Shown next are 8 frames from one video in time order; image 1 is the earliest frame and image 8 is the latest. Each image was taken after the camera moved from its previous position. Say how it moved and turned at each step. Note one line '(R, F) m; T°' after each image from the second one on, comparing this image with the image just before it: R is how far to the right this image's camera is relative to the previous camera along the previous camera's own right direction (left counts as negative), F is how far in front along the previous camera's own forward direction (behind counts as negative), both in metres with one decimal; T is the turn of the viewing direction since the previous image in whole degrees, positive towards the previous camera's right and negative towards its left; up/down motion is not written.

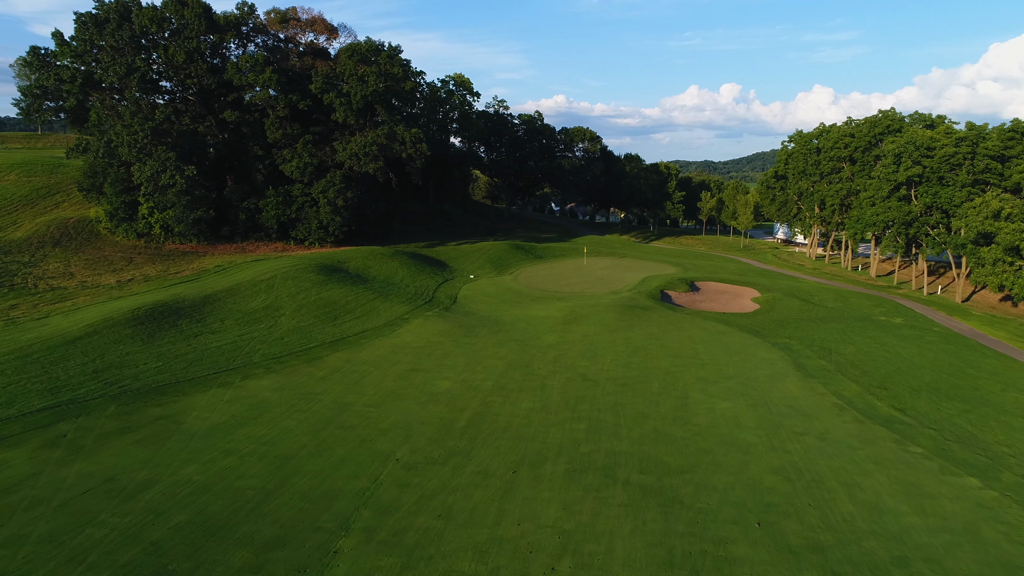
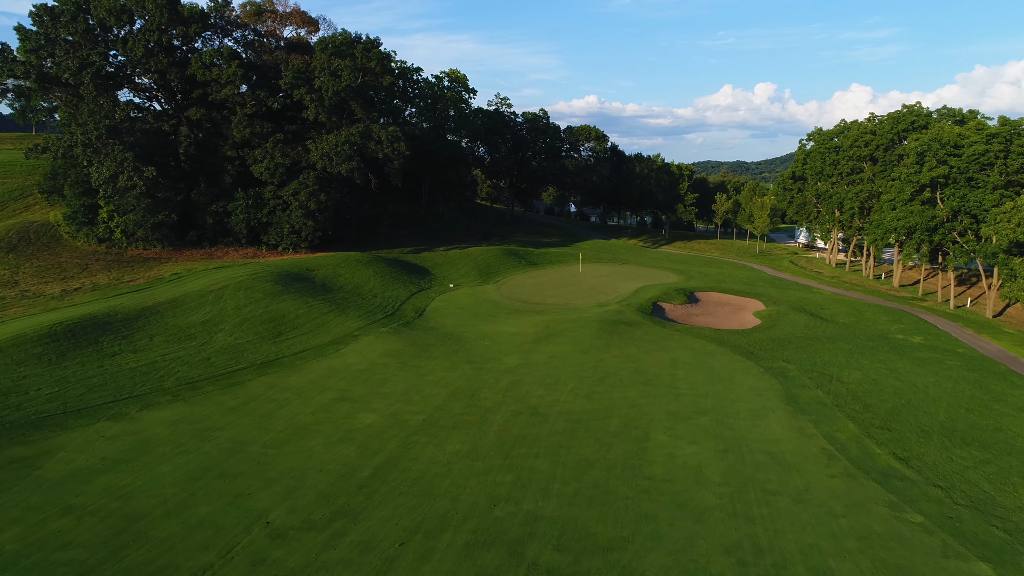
(+2.1, +2.5) m; -2°
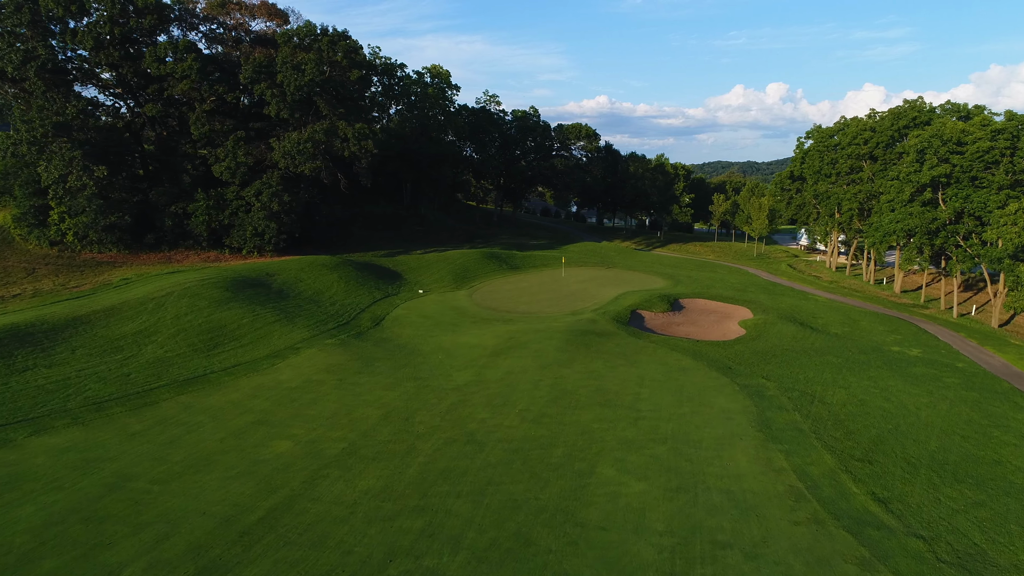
(+1.5, +1.8) m; -1°
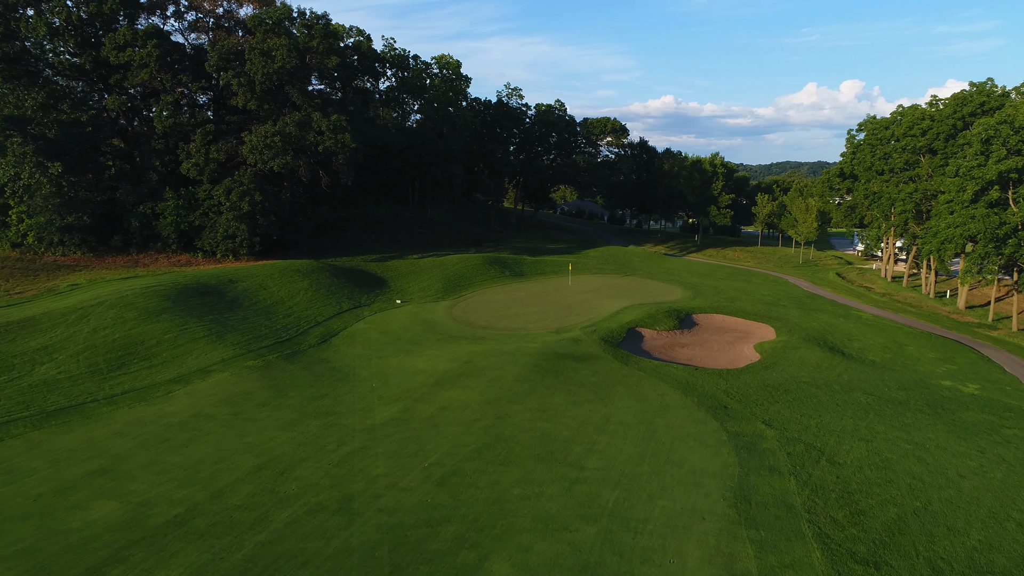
(+2.7, +3.5) m; -5°
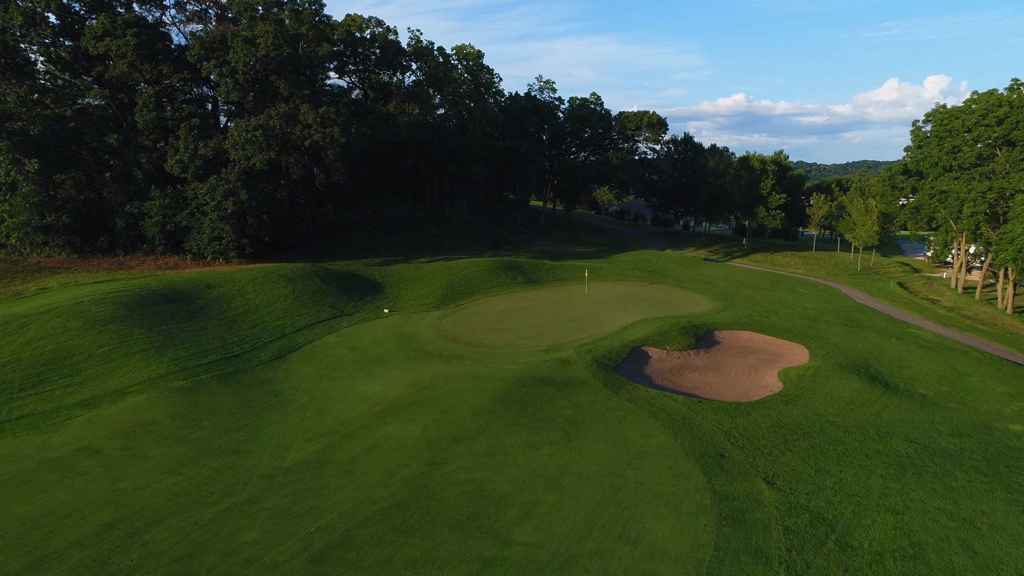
(+2.2, +2.8) m; -5°
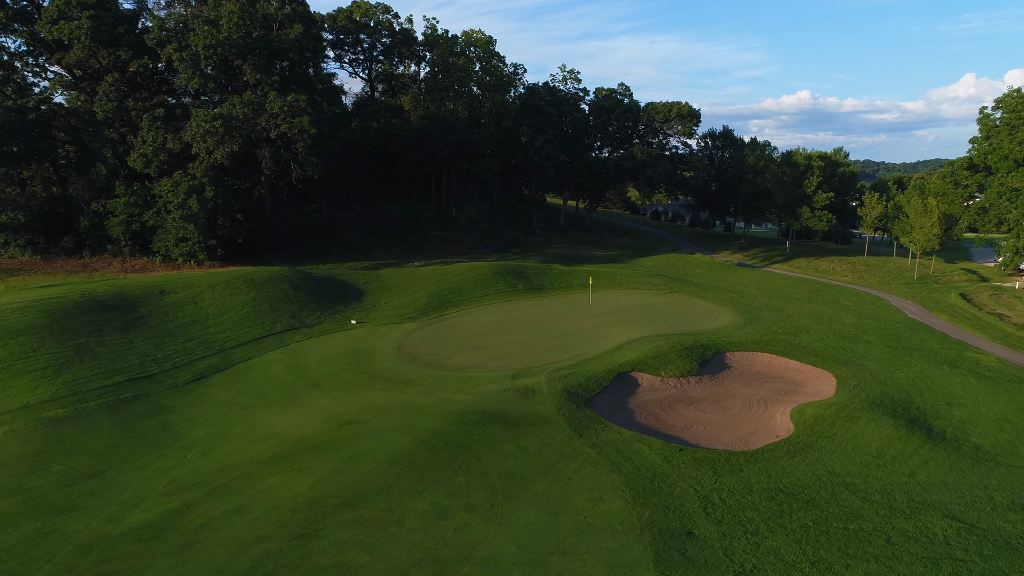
(+2.1, +3.0) m; -4°
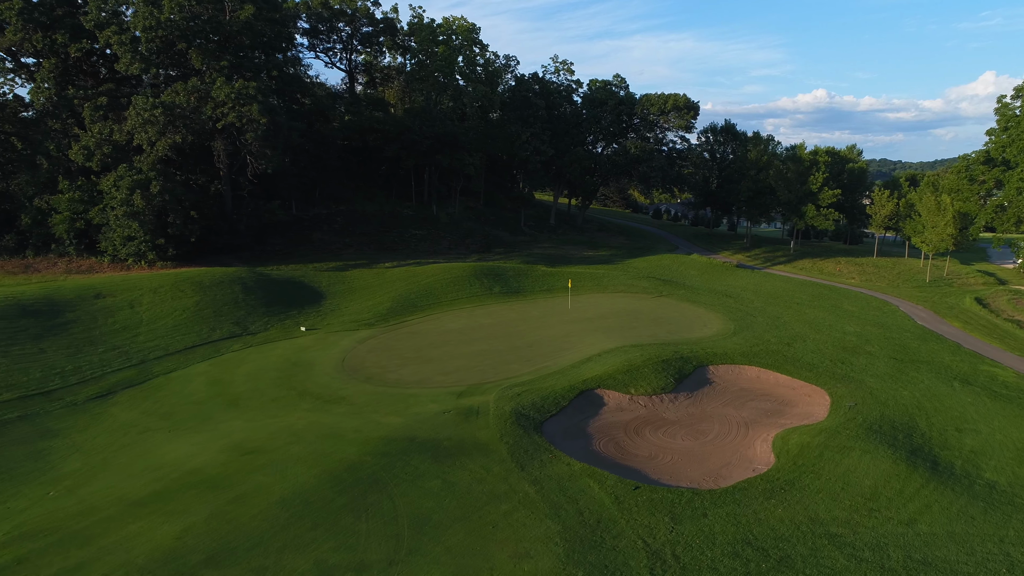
(+1.3, +1.9) m; -1°
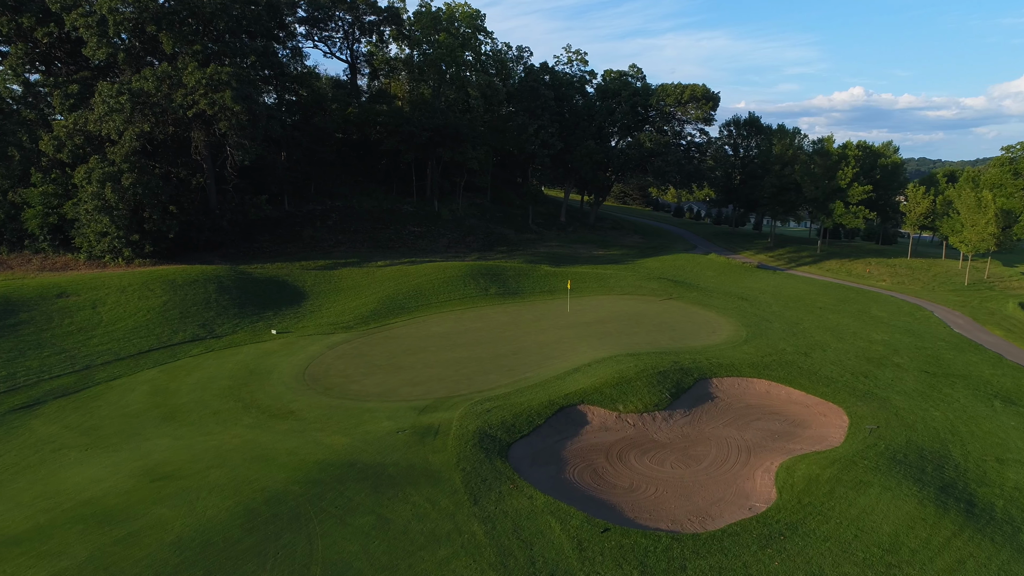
(+1.1, +1.7) m; -2°
